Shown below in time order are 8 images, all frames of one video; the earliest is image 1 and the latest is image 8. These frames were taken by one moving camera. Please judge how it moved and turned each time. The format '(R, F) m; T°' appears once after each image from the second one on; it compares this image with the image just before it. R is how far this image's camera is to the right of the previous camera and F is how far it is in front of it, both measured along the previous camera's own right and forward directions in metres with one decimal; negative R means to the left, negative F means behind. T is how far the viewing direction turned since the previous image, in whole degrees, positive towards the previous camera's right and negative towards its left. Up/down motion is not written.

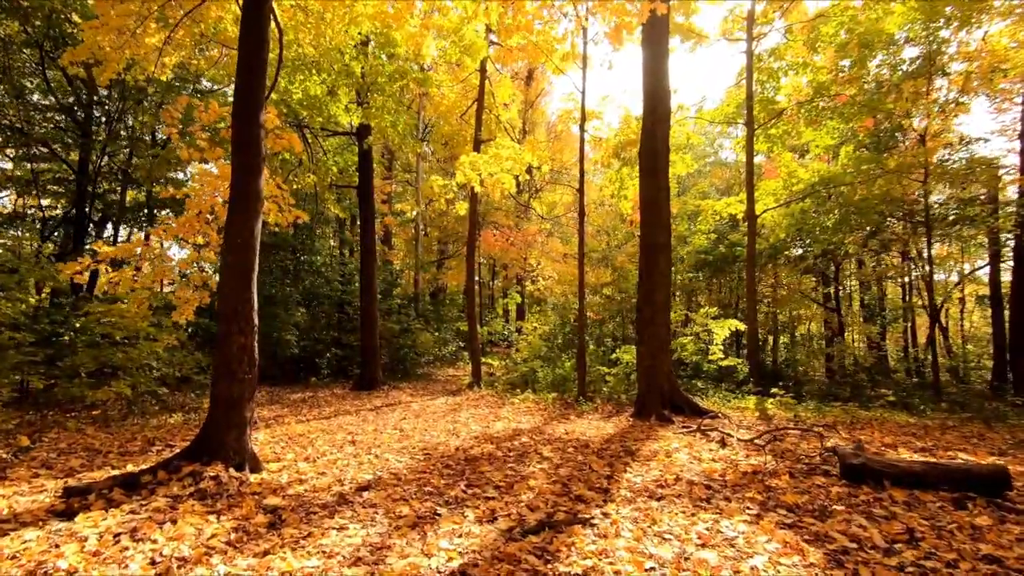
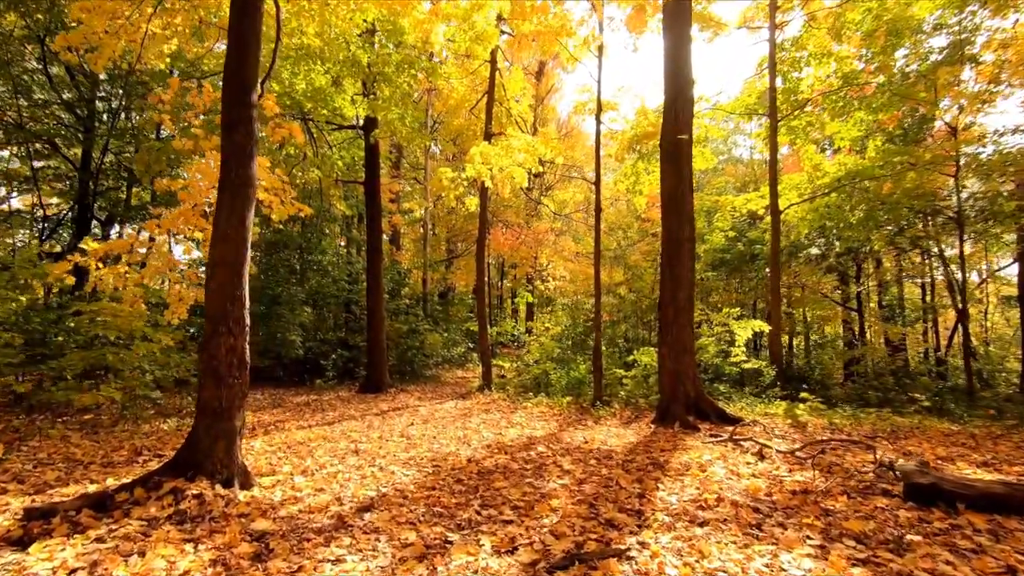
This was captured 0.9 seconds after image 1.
(-0.1, +0.5) m; -1°
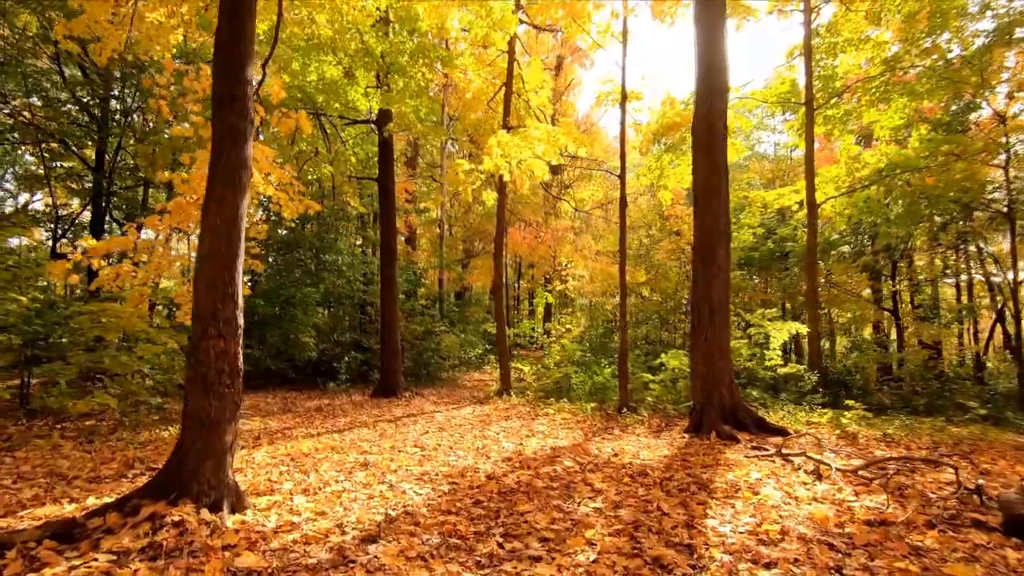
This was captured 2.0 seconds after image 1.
(-0.1, +0.5) m; -2°
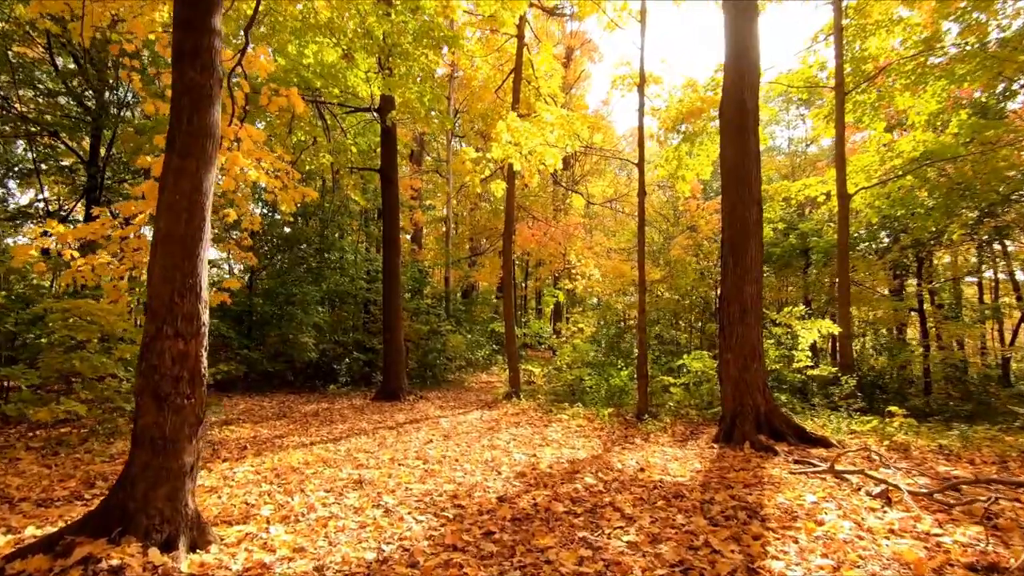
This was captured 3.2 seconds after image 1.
(-0.1, +0.6) m; -1°
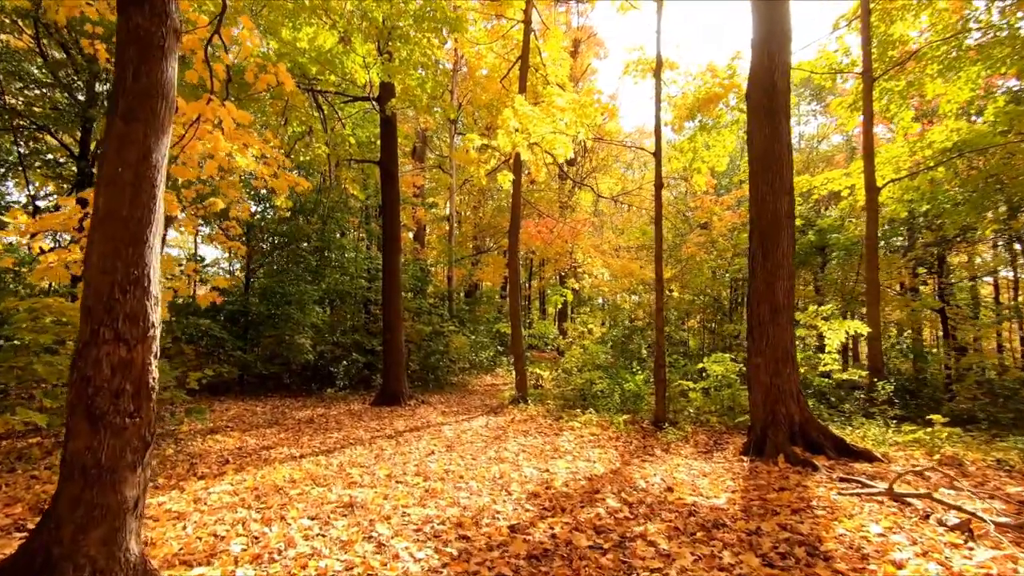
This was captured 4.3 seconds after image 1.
(-0.1, +0.6) m; 0°
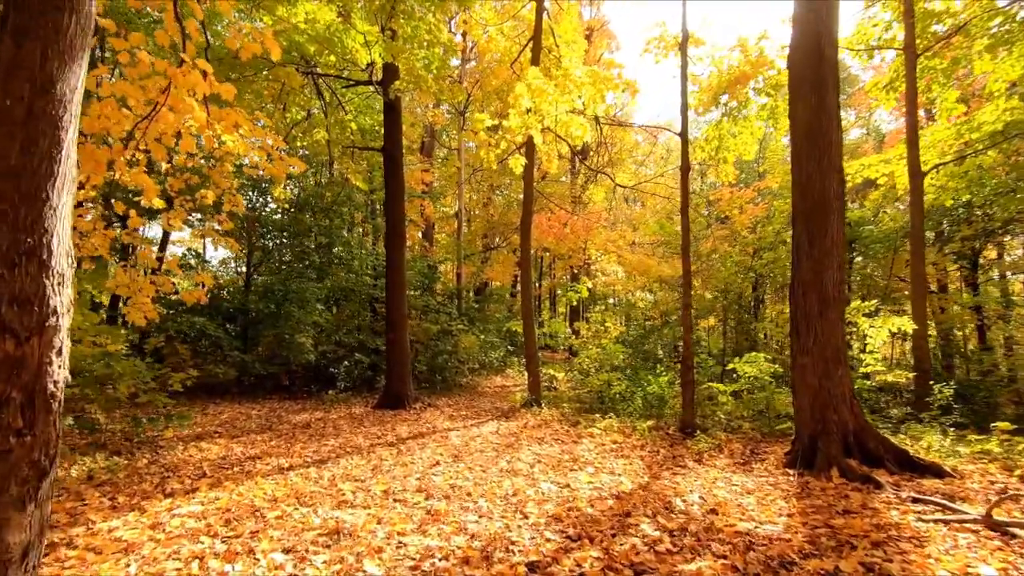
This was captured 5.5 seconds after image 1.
(0.0, +0.6) m; -1°
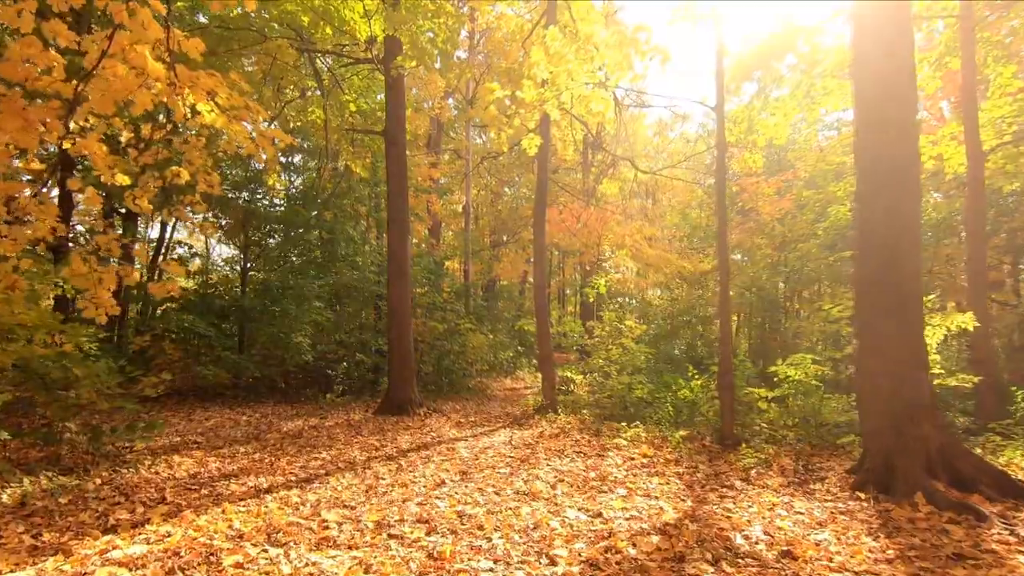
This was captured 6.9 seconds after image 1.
(-0.1, +0.8) m; -1°
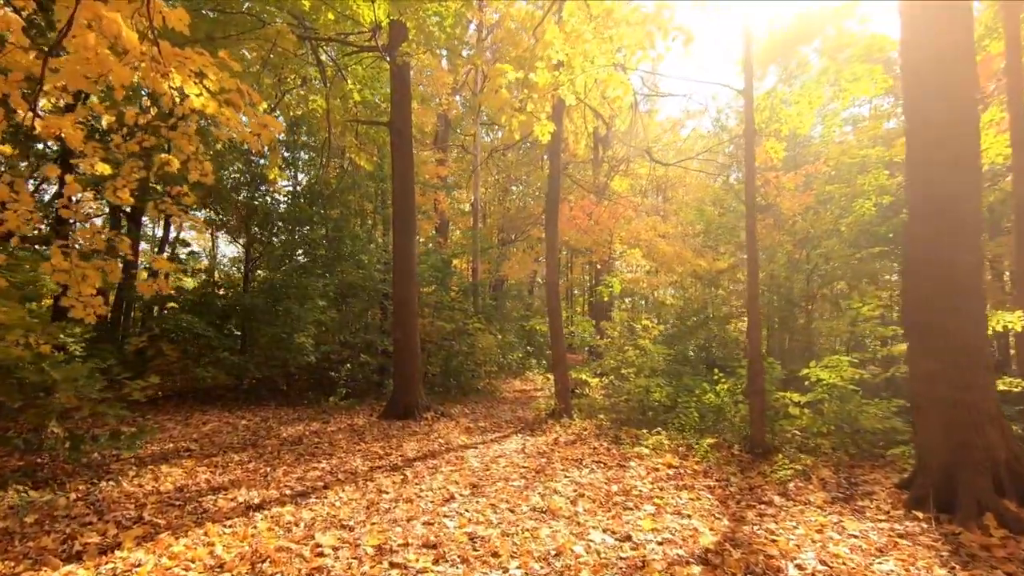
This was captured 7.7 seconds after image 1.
(-0.1, +0.4) m; -1°
